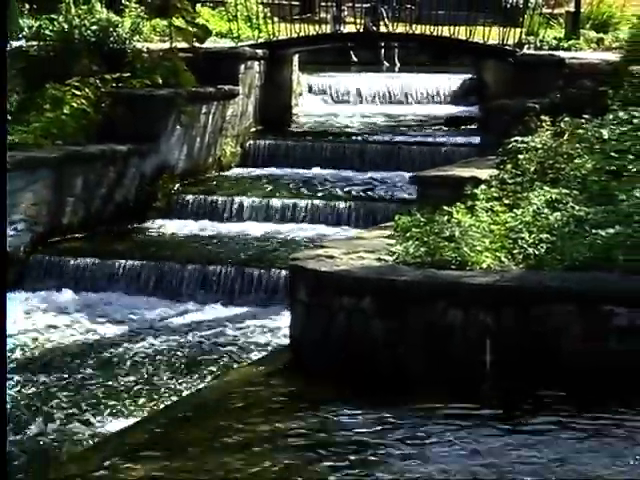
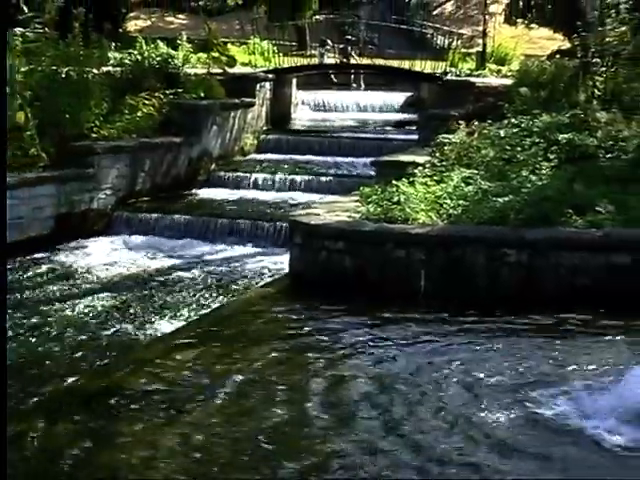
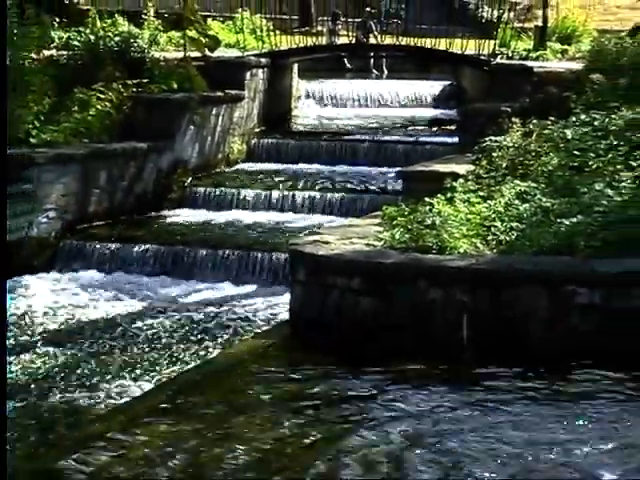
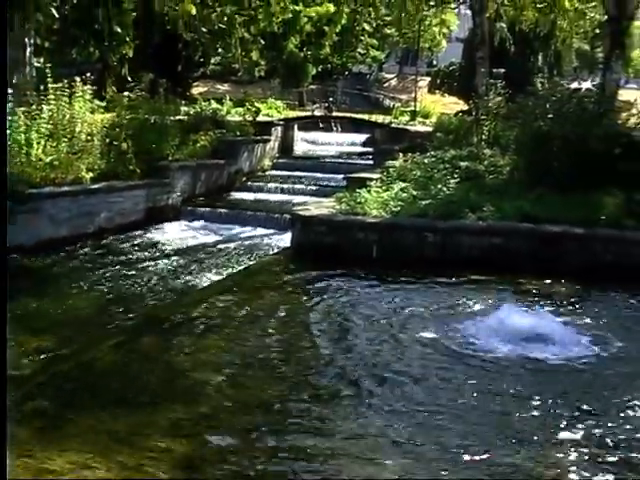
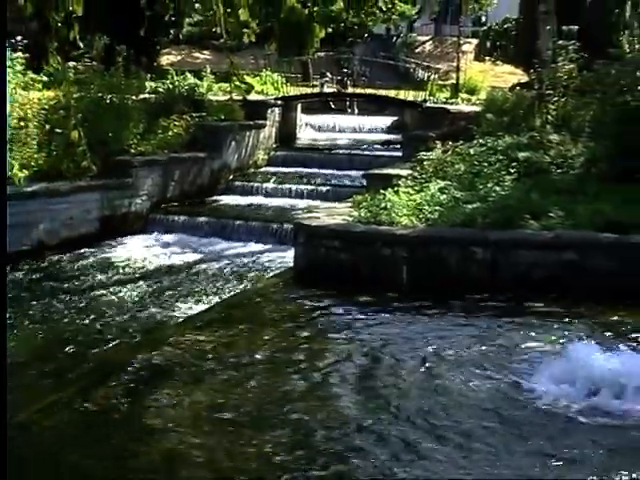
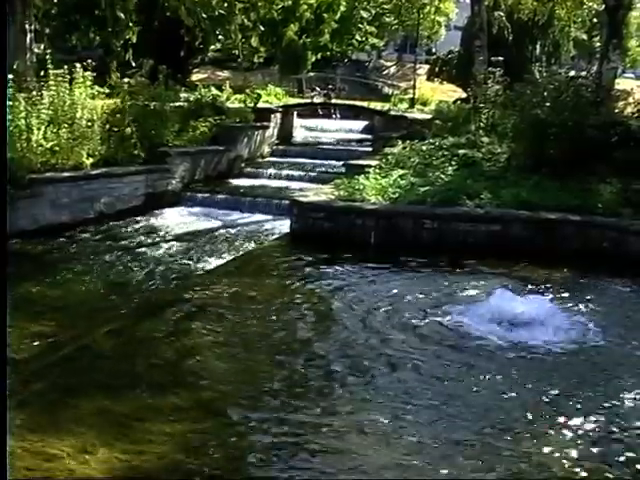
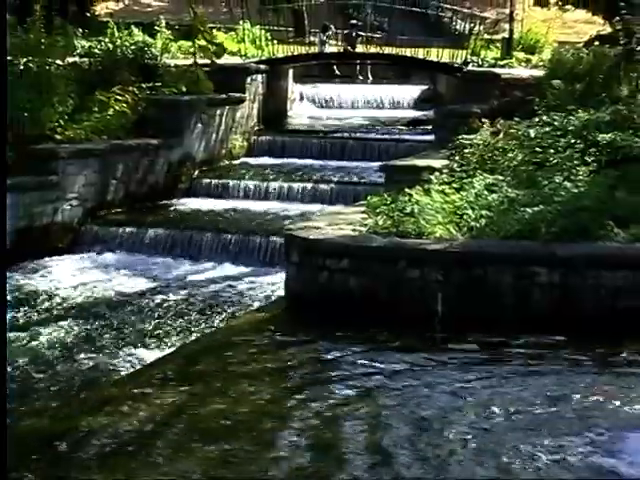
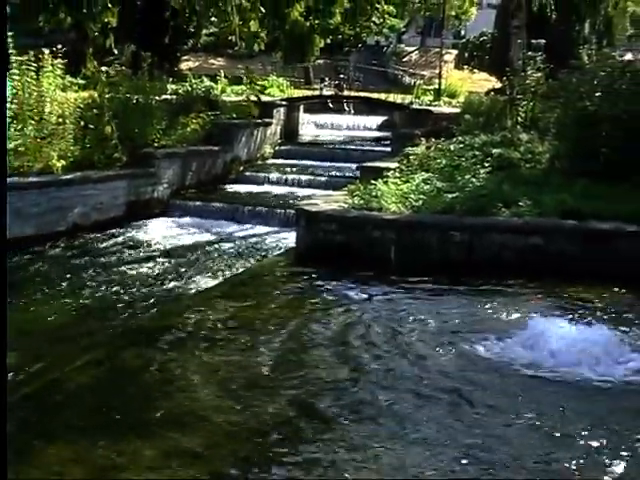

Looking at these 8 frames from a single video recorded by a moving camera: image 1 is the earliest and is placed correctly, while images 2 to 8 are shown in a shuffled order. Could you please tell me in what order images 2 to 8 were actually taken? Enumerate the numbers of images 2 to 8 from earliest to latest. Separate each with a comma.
3, 7, 2, 5, 8, 4, 6
